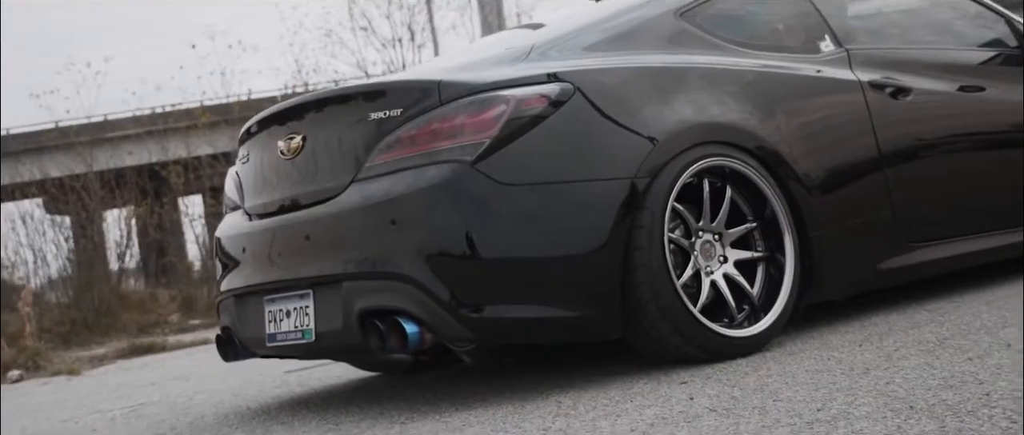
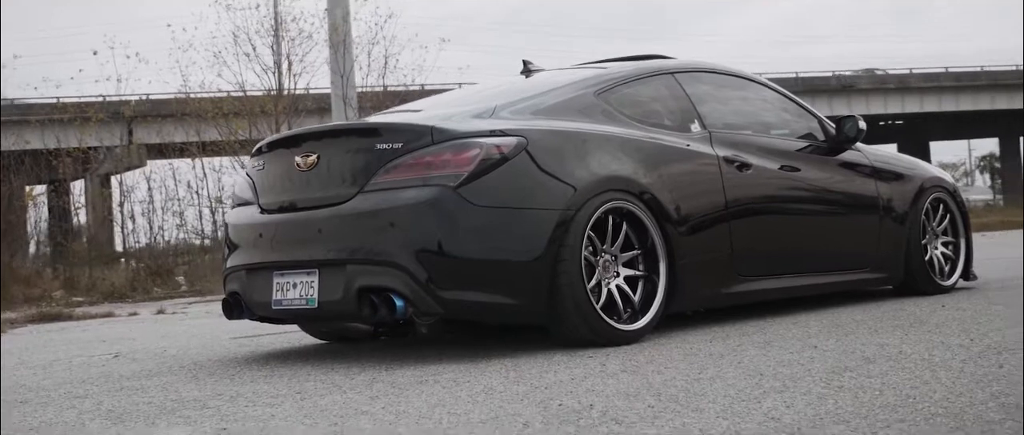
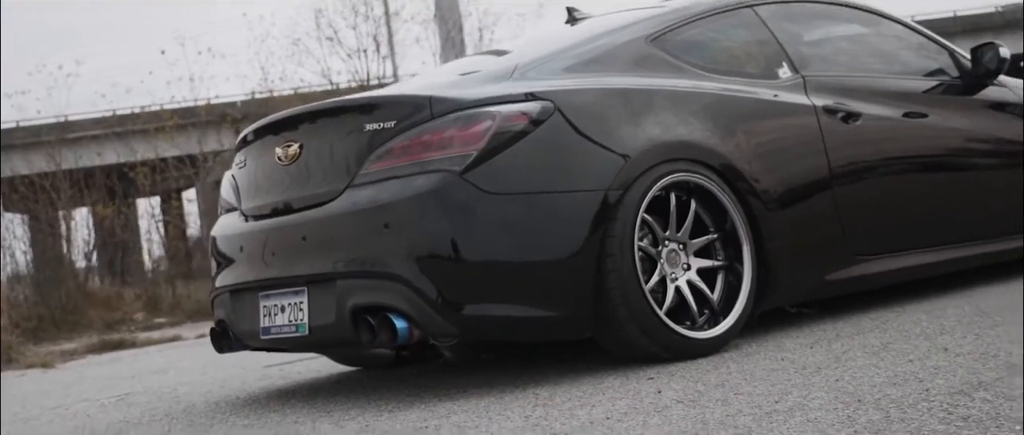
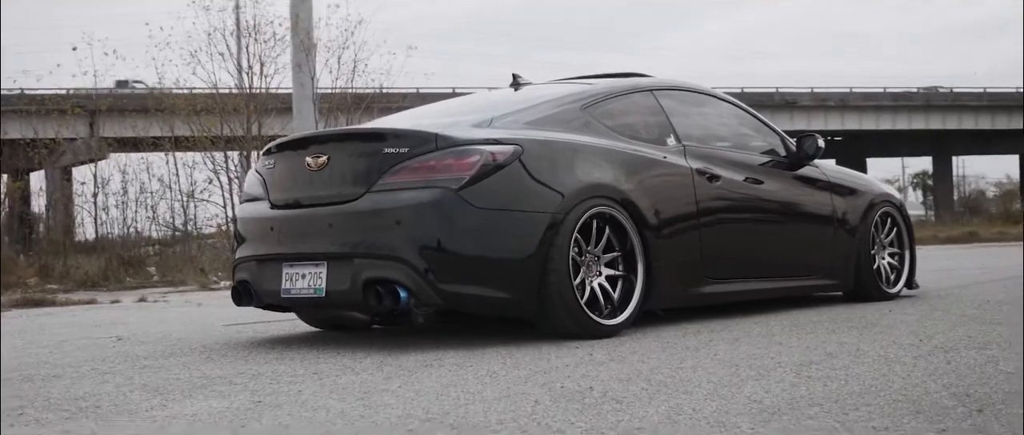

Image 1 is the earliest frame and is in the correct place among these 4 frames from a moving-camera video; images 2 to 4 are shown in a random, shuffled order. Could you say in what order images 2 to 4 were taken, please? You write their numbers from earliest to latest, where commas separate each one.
3, 2, 4
